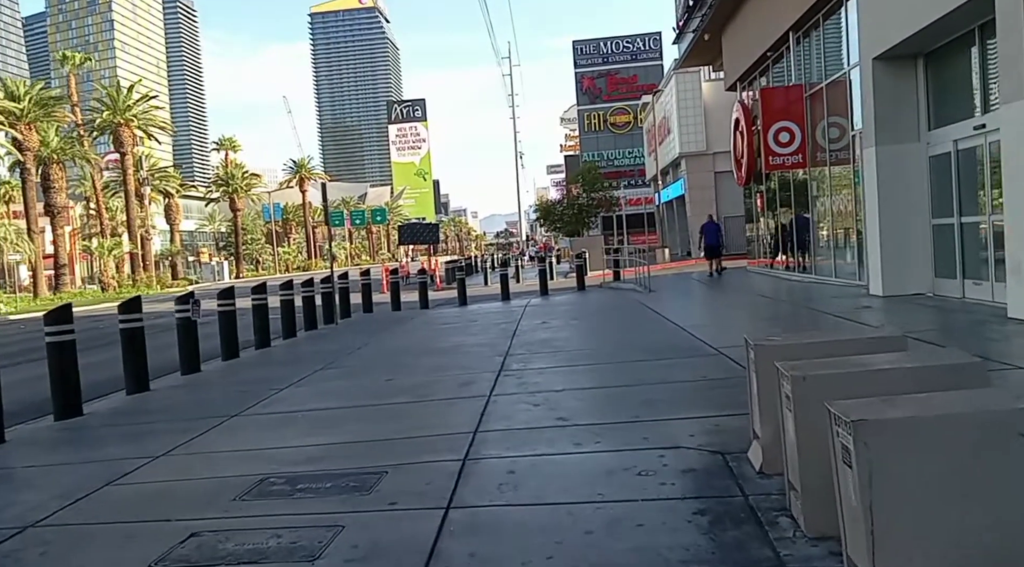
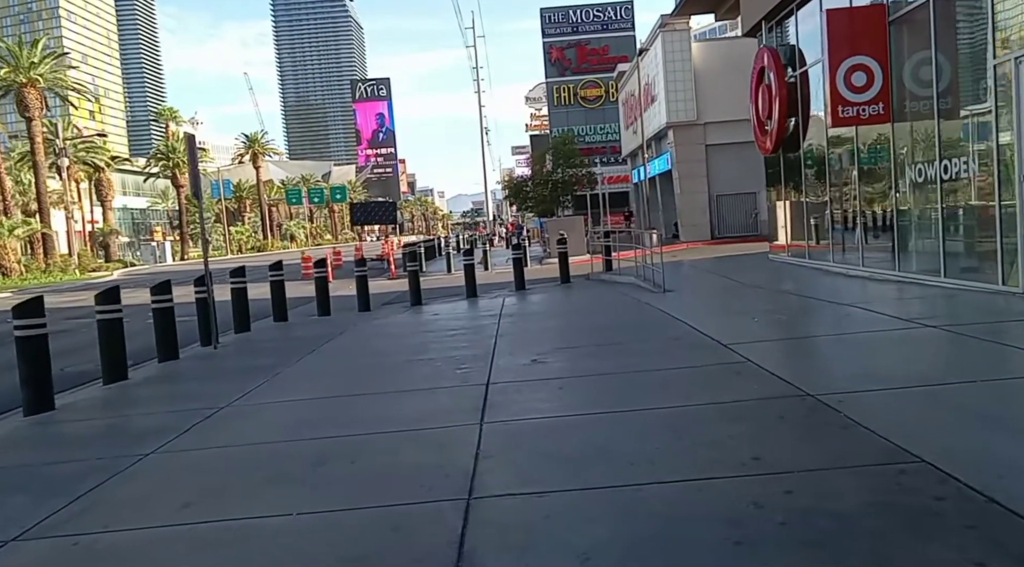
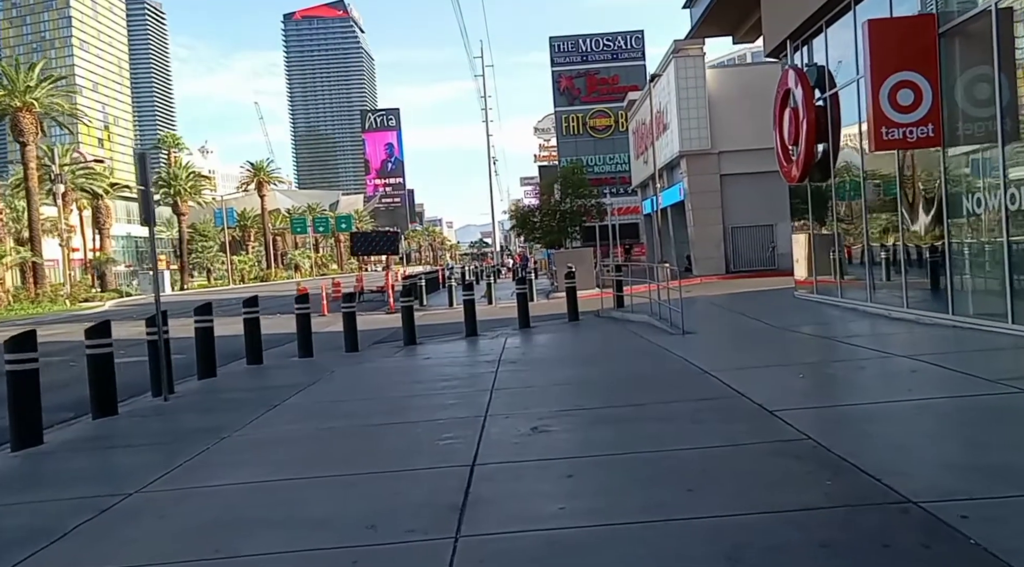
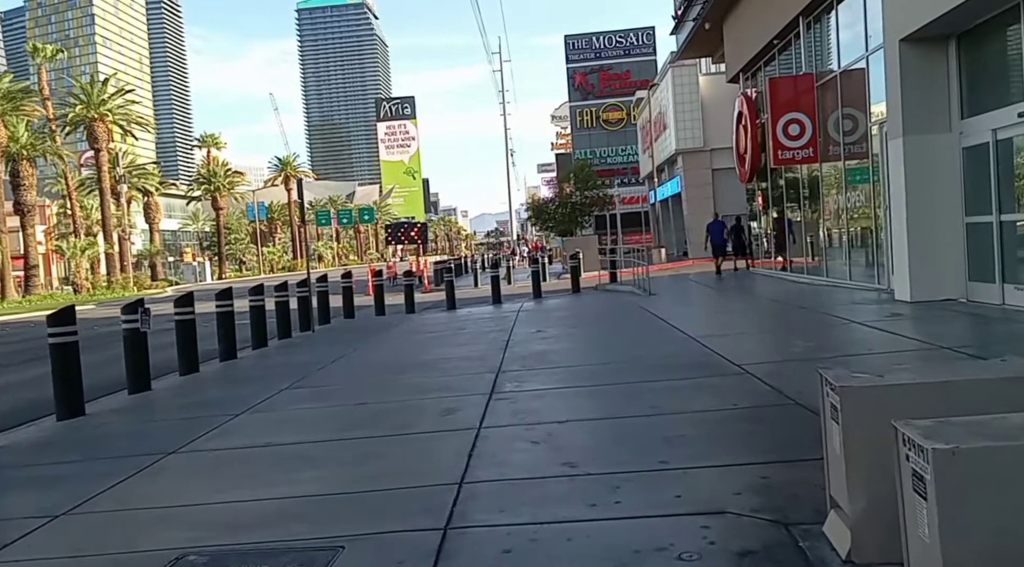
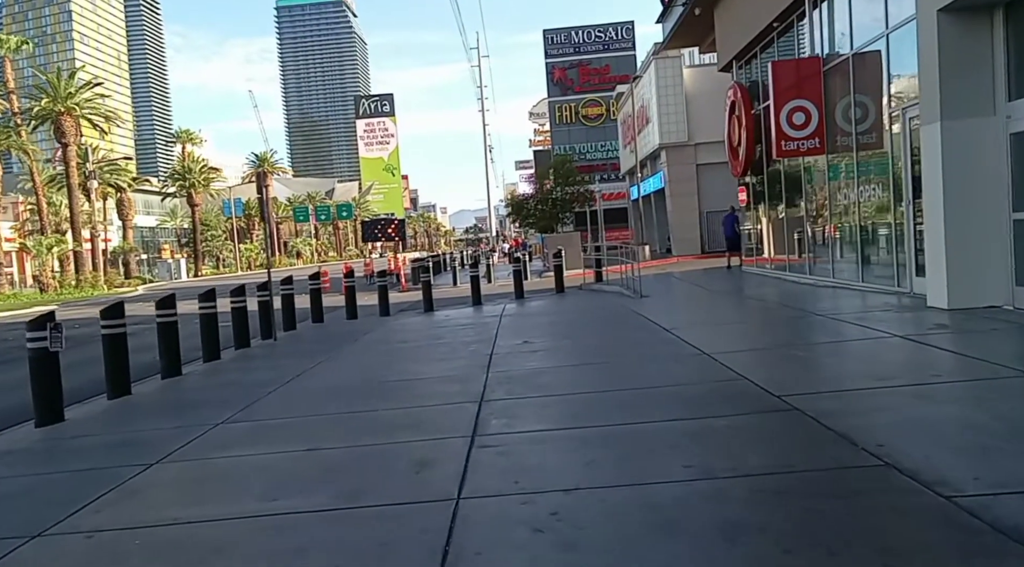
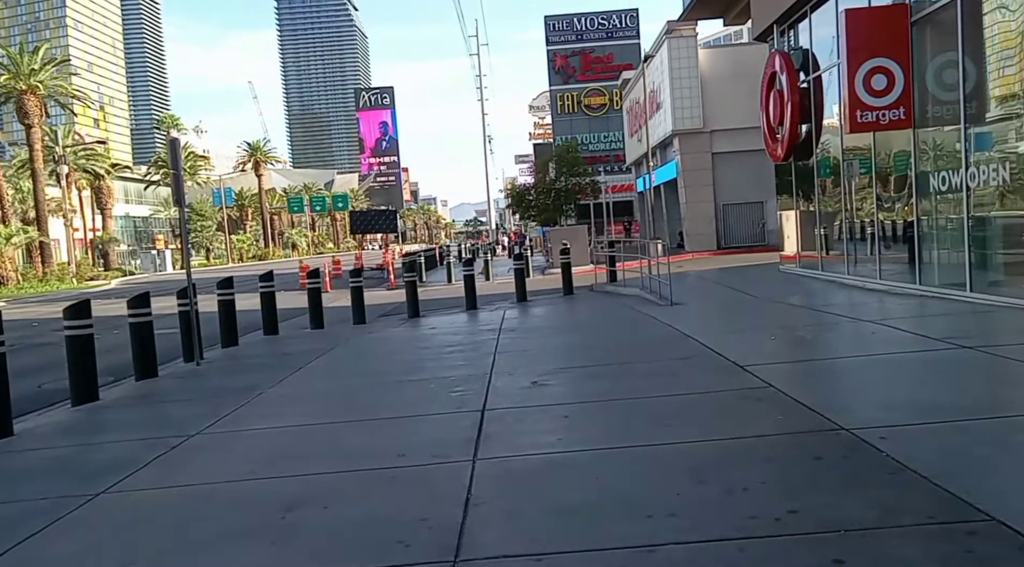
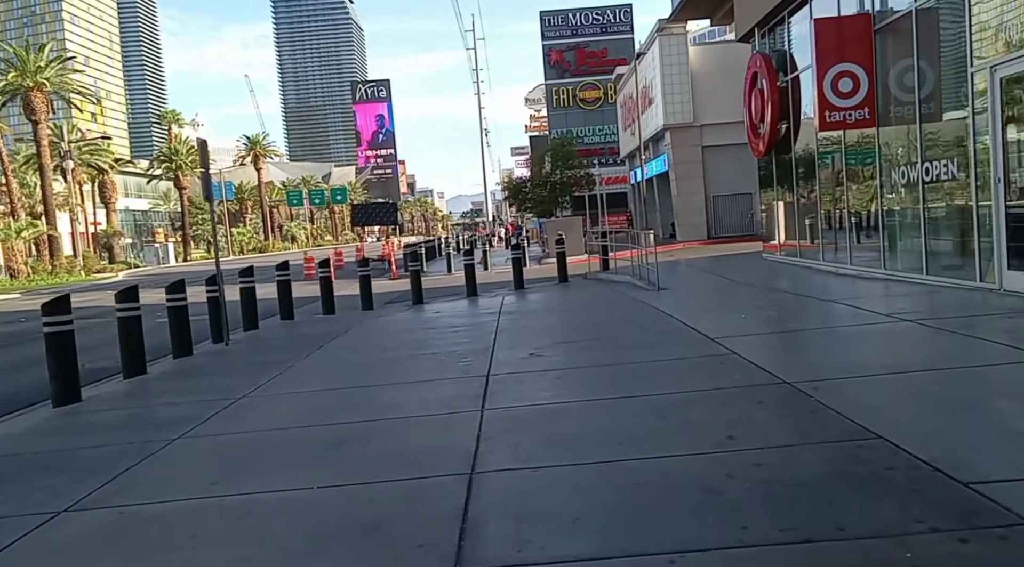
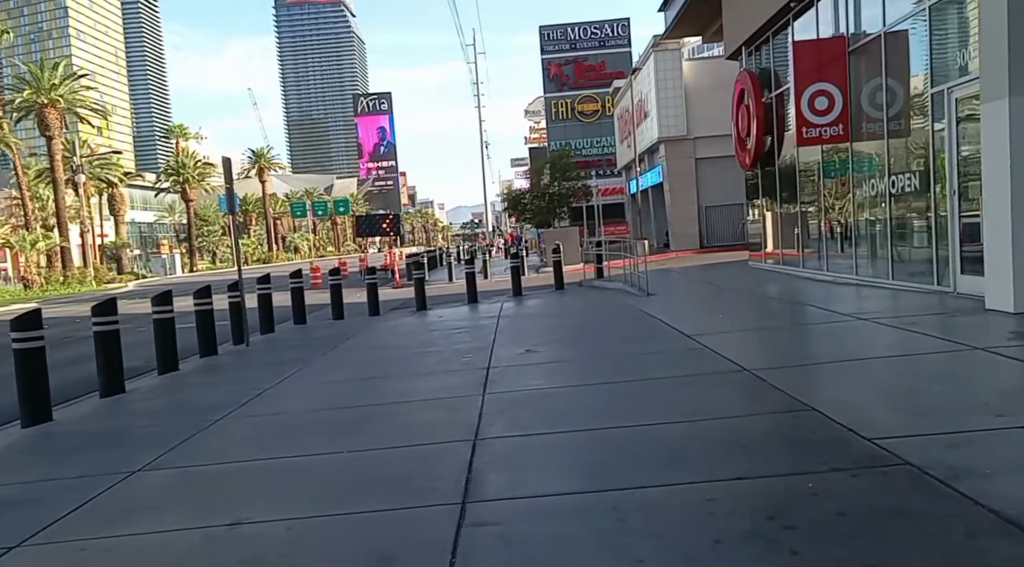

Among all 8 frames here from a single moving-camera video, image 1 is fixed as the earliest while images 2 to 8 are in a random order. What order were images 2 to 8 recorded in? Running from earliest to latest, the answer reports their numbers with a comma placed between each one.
4, 5, 8, 7, 2, 6, 3
